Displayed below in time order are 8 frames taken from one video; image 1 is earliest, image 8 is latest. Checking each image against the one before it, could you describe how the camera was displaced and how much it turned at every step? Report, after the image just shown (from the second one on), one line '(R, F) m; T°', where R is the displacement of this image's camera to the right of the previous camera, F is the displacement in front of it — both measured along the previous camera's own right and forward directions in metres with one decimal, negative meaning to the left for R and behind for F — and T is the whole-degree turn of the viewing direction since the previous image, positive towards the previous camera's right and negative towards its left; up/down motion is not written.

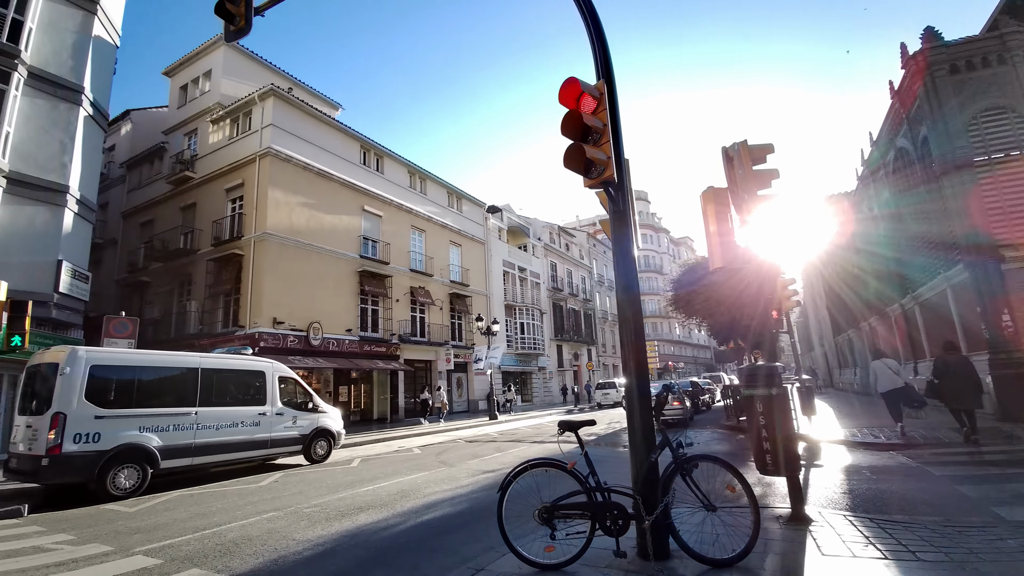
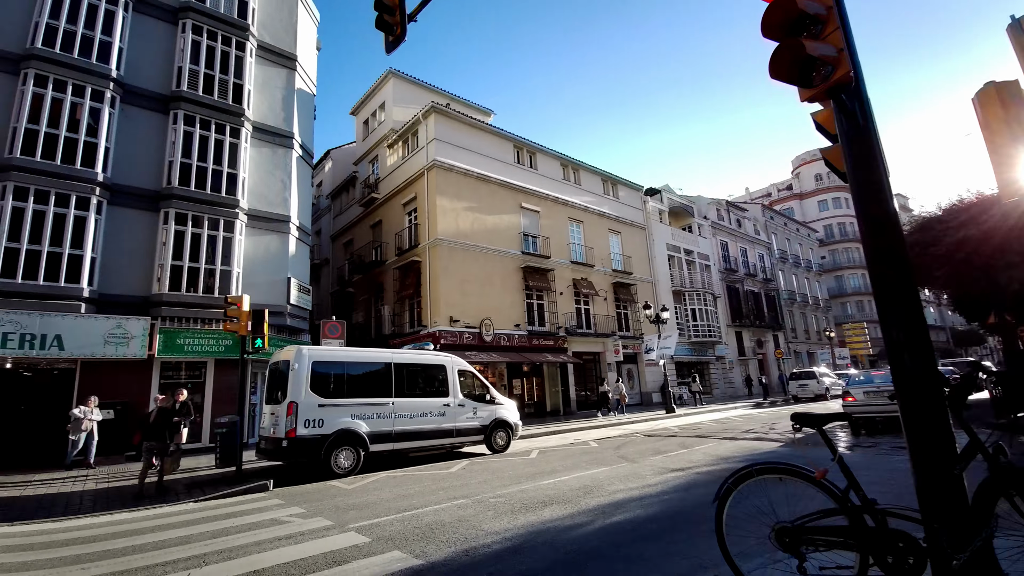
(-0.2, +0.5) m; -19°
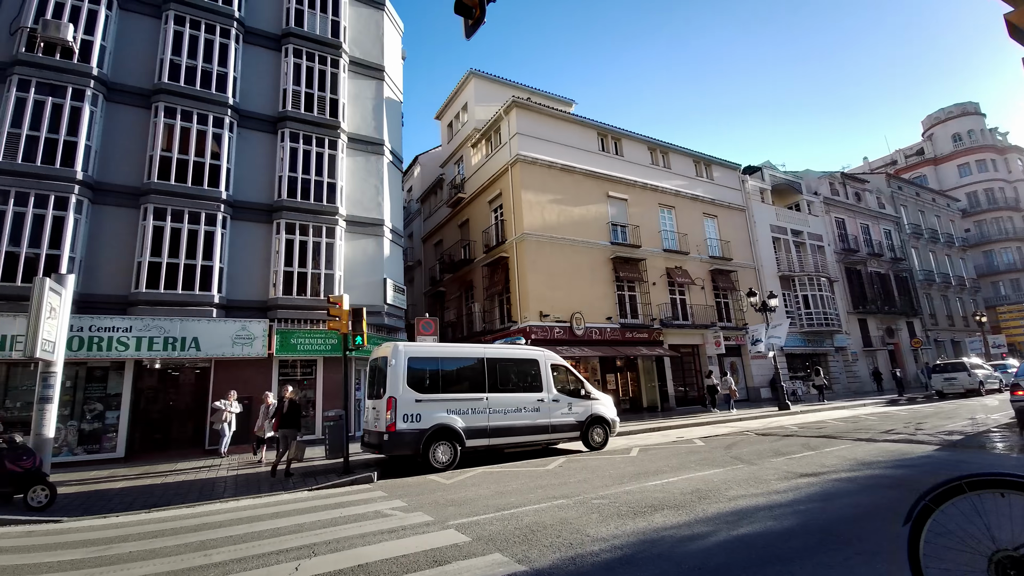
(-0.1, +0.3) m; -10°
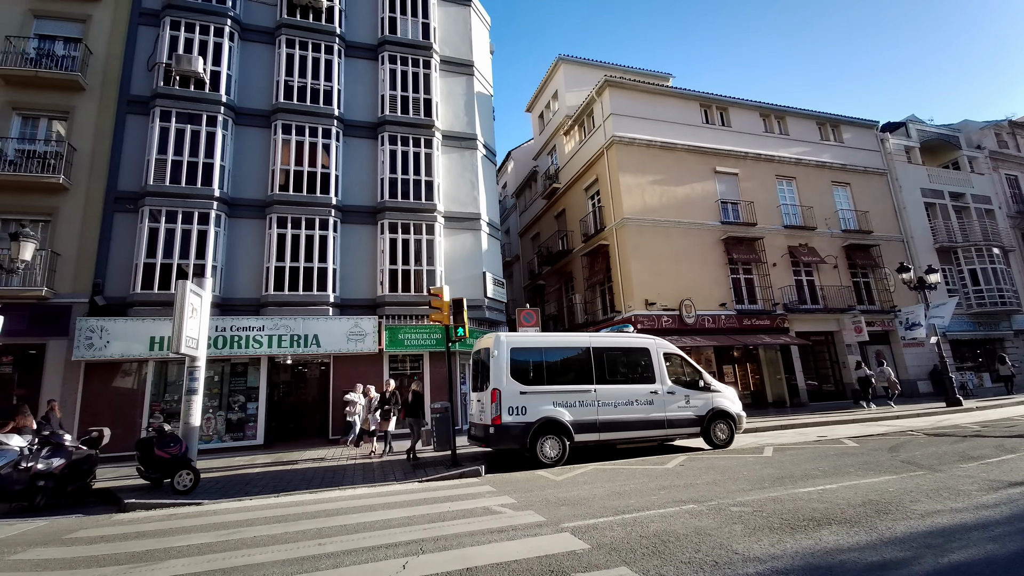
(-0.1, +0.6) m; -12°
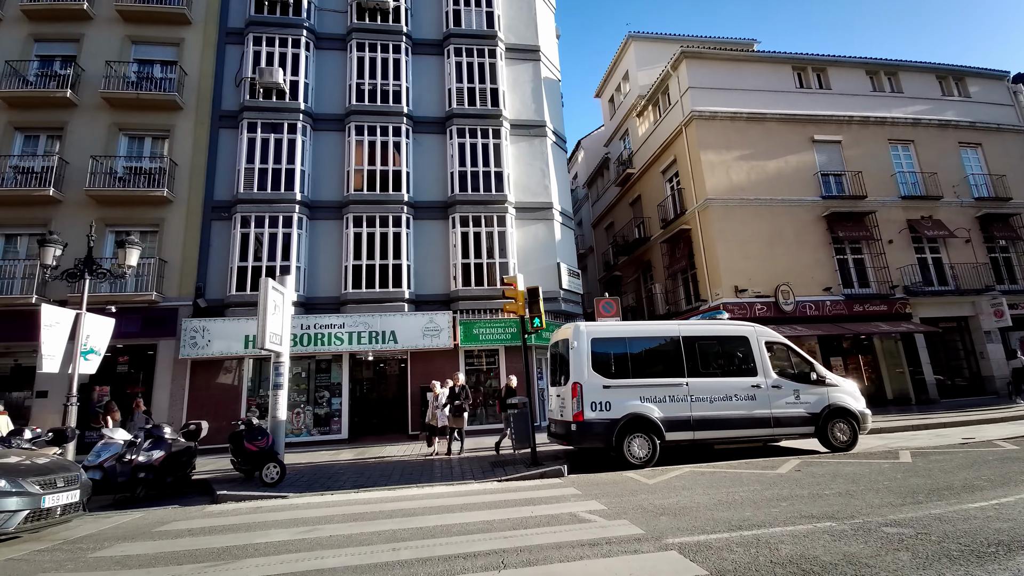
(-0.1, +0.6) m; -9°
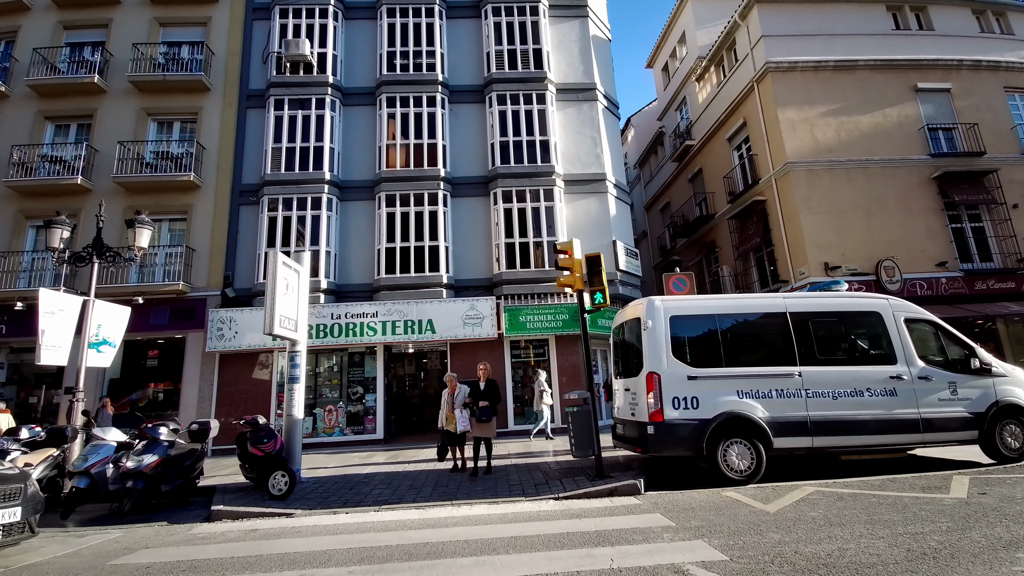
(-0.1, +1.8) m; -5°
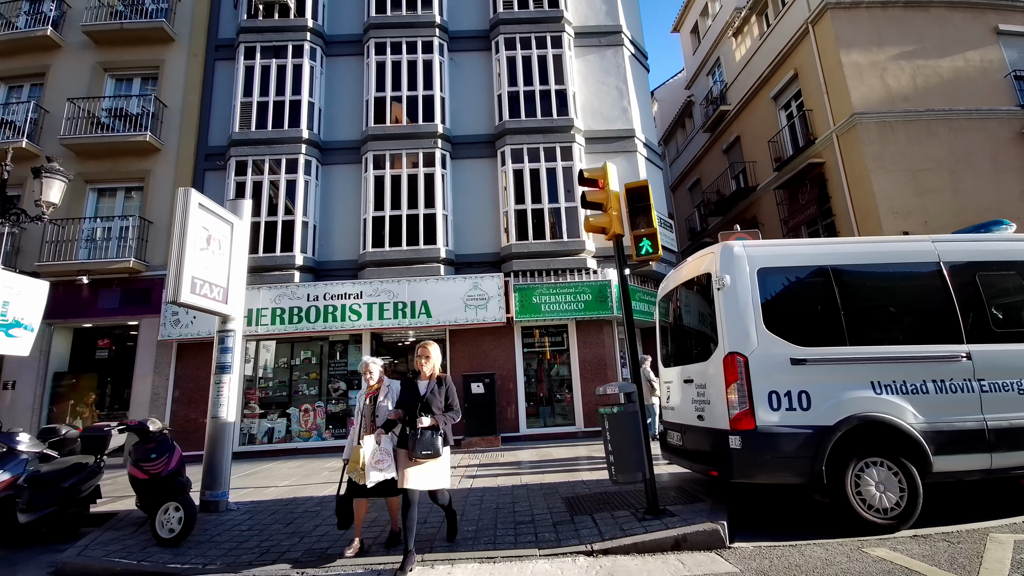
(+0.1, +2.4) m; -2°
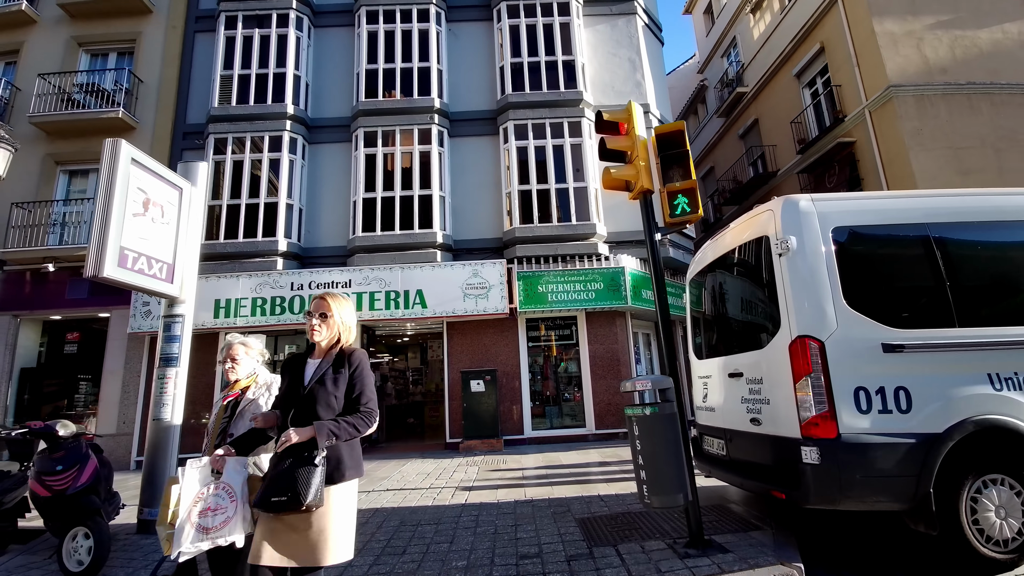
(0.0, +1.0) m; -1°
